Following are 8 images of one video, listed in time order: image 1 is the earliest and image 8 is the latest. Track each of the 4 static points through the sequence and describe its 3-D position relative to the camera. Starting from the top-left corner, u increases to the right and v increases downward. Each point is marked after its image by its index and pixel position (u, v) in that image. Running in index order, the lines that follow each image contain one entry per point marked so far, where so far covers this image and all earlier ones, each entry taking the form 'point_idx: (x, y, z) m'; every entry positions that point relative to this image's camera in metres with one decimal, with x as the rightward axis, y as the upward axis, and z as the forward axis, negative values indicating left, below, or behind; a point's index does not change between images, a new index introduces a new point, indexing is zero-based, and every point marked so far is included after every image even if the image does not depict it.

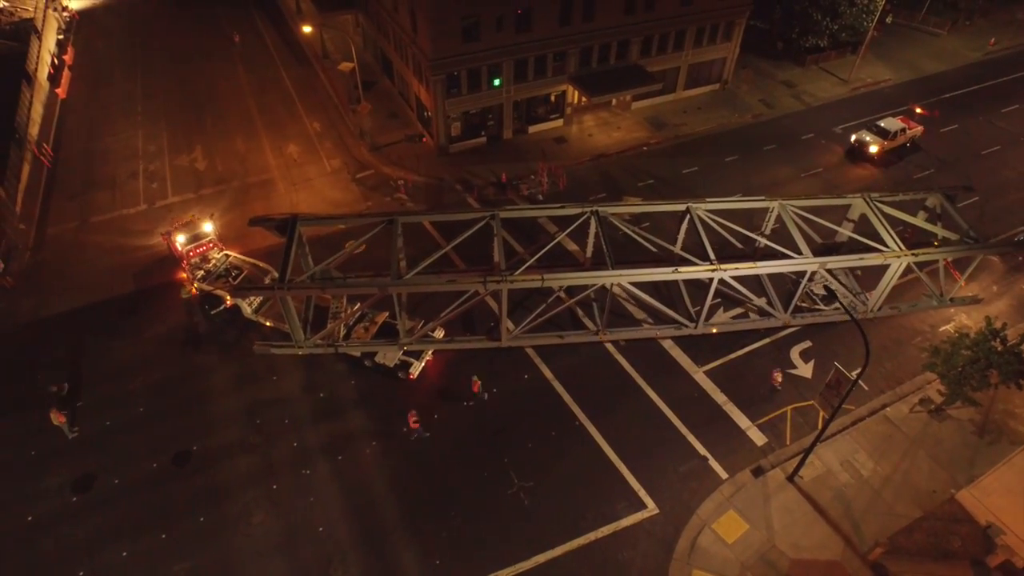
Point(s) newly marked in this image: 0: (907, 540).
0: (+12.5, -8.0, +18.0) m
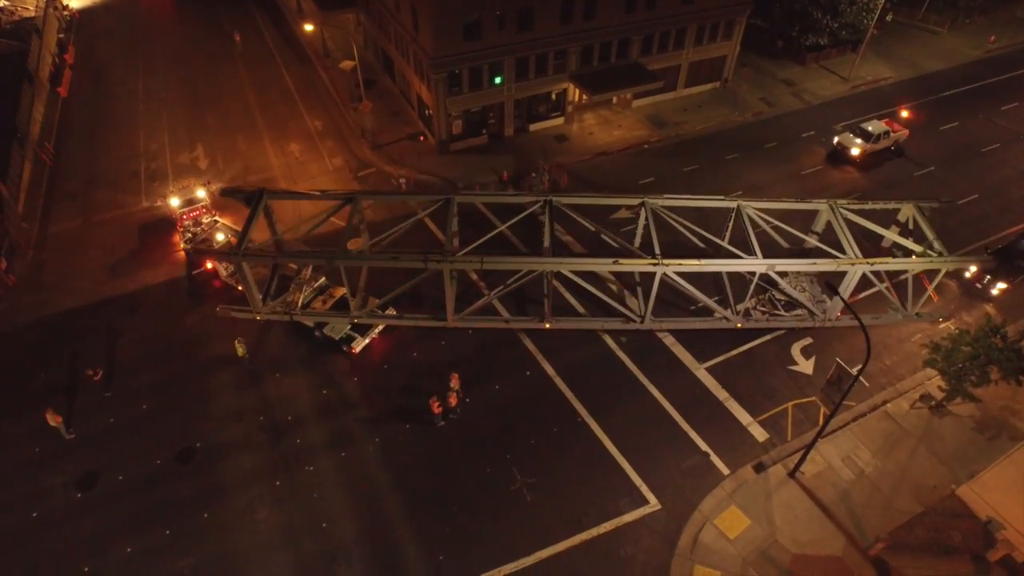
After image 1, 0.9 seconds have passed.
0: (+12.6, -7.9, +18.1) m
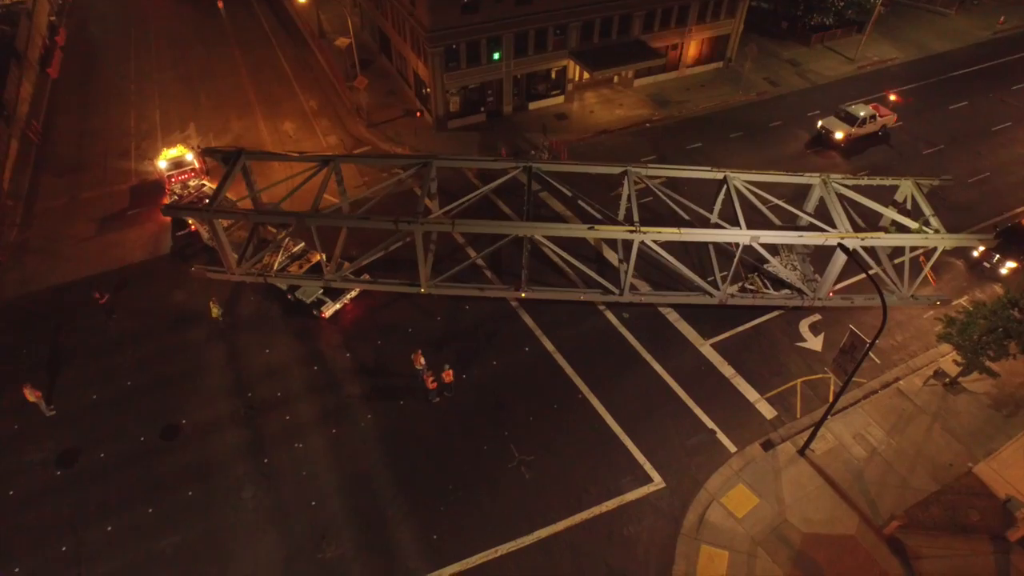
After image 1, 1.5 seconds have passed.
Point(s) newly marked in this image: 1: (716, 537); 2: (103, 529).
0: (+12.6, -6.9, +17.3) m
1: (+6.0, -7.3, +16.7) m
2: (-12.1, -7.1, +16.9) m
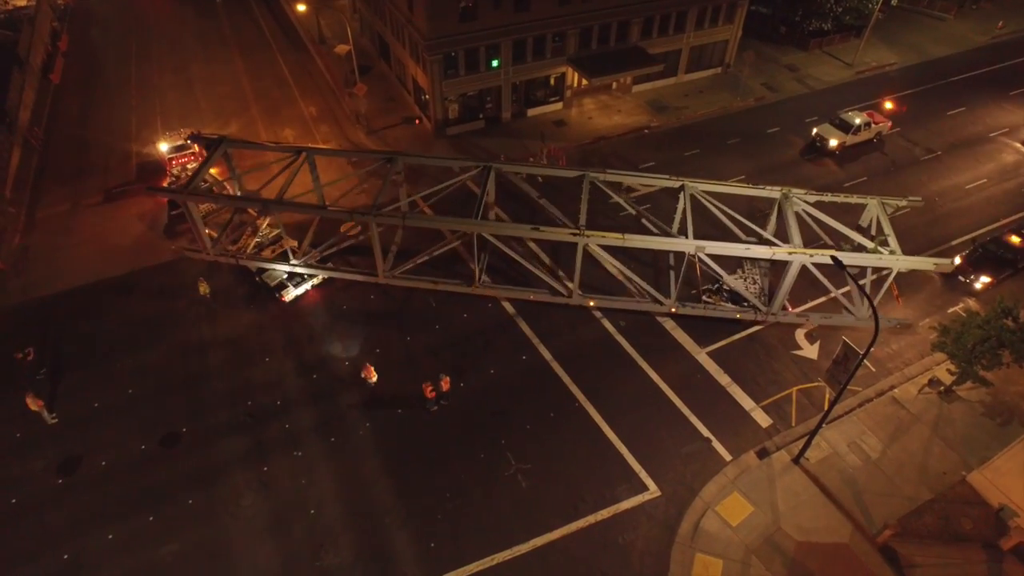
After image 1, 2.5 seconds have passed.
0: (+12.5, -7.2, +17.4) m
1: (+5.9, -7.7, +16.9) m
2: (-12.3, -7.5, +17.1) m
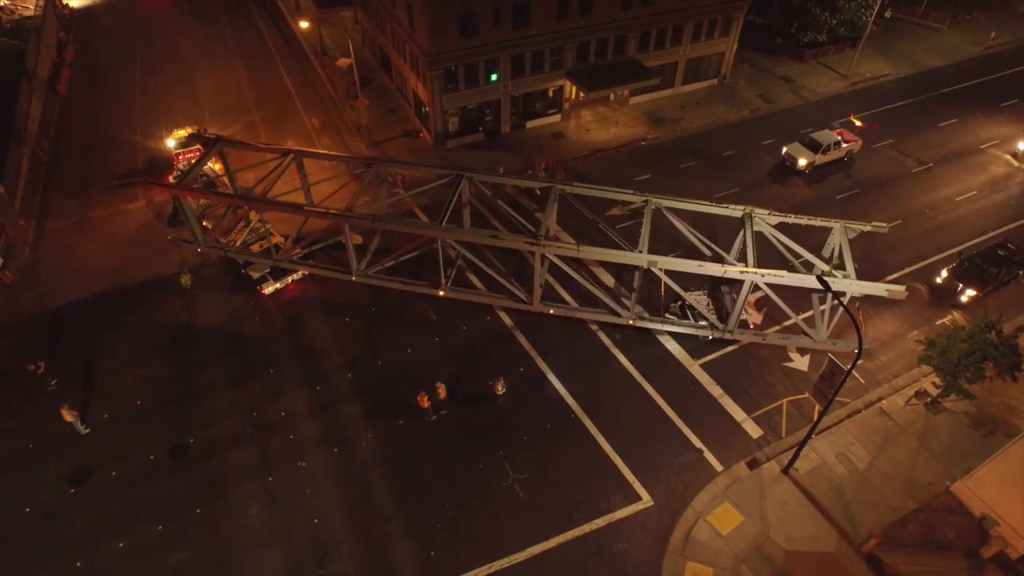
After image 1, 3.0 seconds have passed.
0: (+12.4, -7.7, +18.0) m
1: (+5.8, -8.2, +17.5) m
2: (-12.3, -8.0, +17.7) m
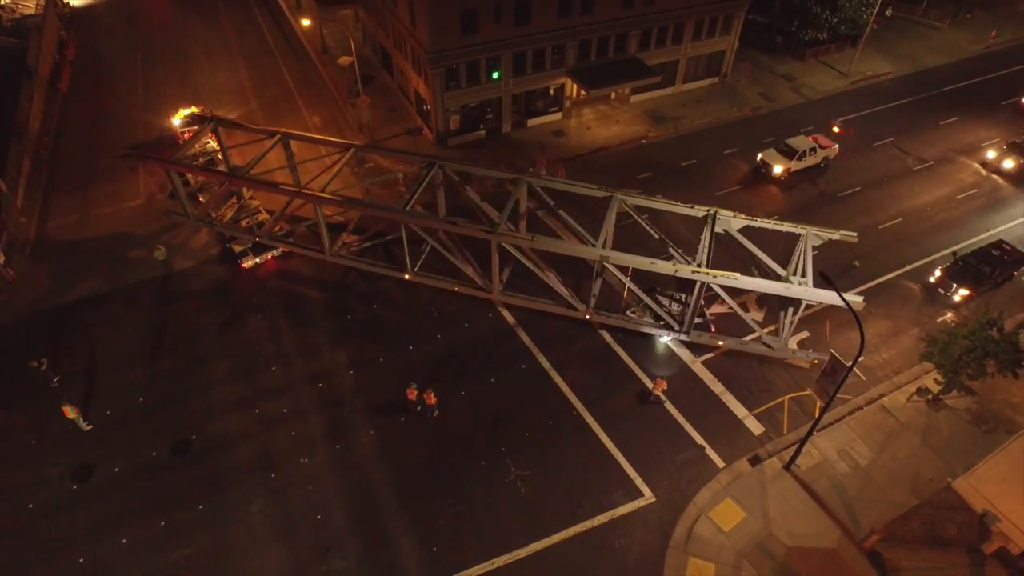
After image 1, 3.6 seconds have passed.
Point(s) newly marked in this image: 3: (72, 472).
0: (+12.4, -7.6, +18.0) m
1: (+5.9, -8.1, +17.5) m
2: (-12.3, -7.9, +17.7) m
3: (-15.0, -6.2, +19.3) m
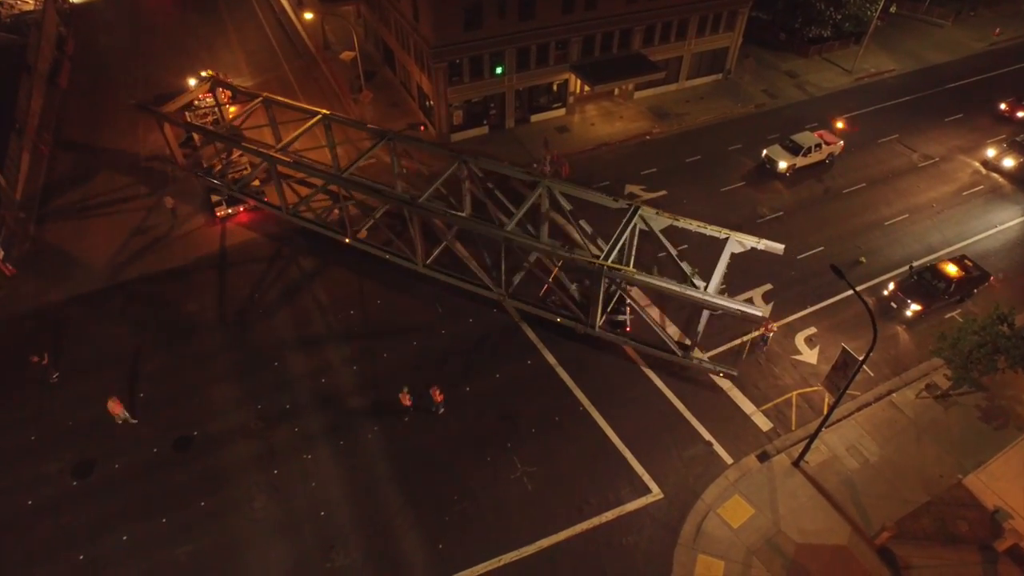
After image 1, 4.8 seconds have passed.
0: (+12.6, -7.4, +17.8) m
1: (+6.1, -7.9, +17.3) m
2: (-12.1, -7.7, +17.4) m
3: (-14.8, -6.0, +19.0) m
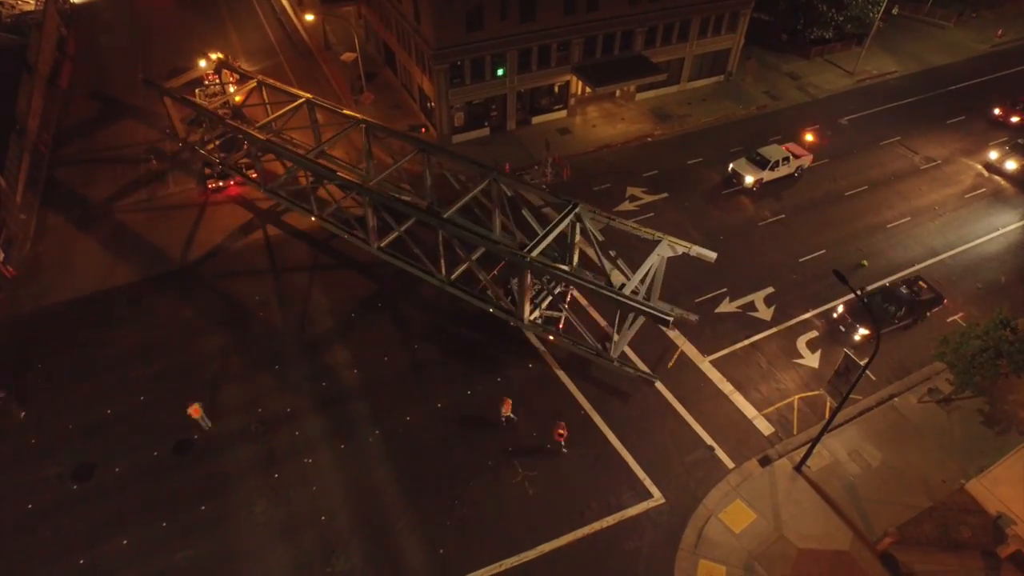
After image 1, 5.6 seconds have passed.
0: (+12.7, -7.6, +17.8) m
1: (+6.1, -8.0, +17.2) m
2: (-12.0, -7.8, +17.4) m
3: (-14.7, -6.1, +18.9) m
